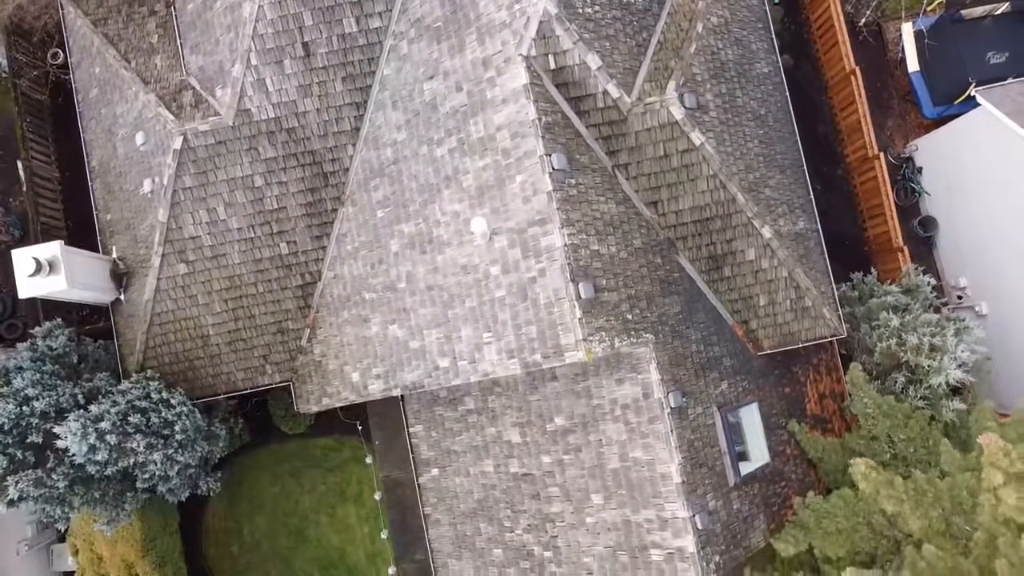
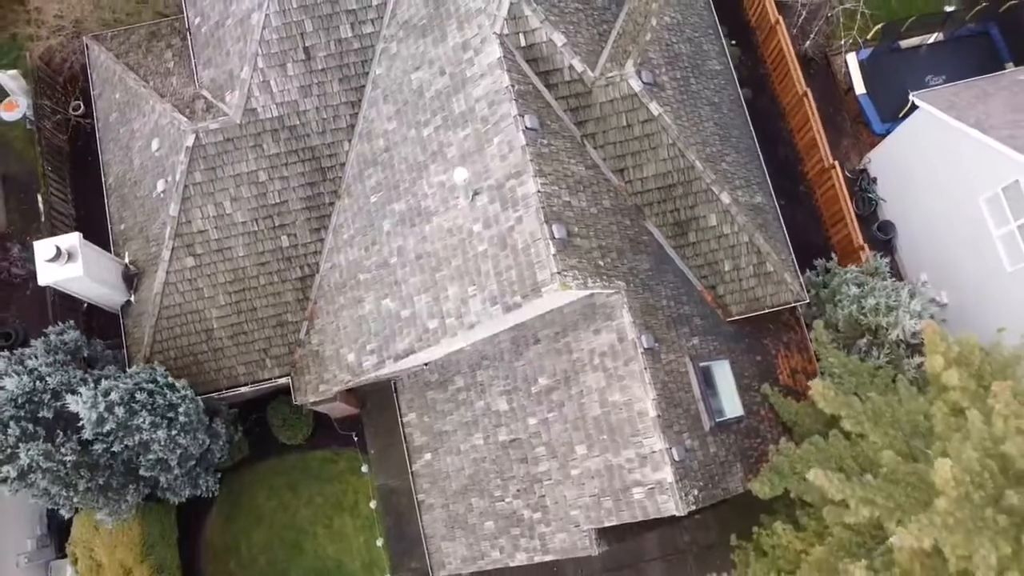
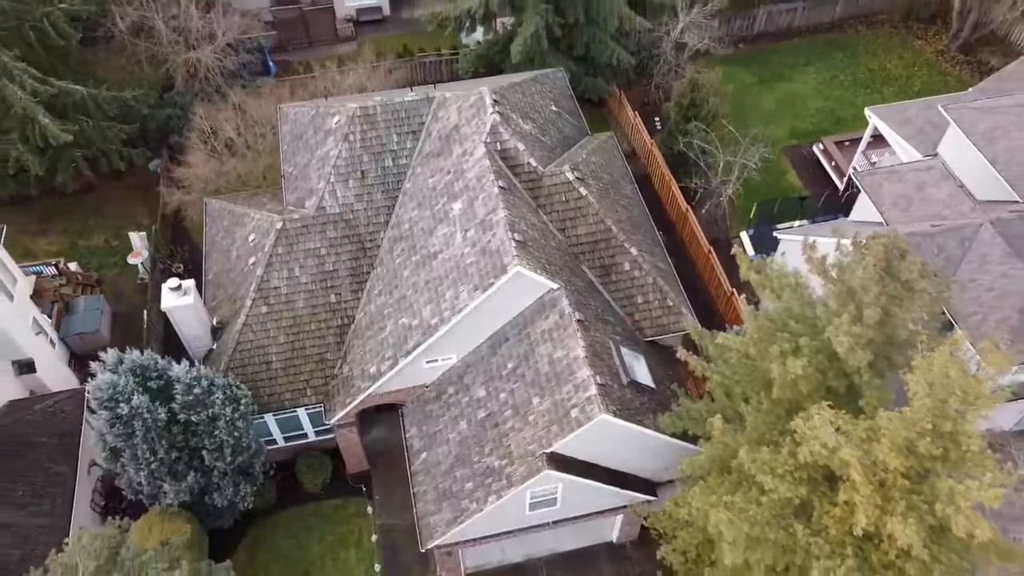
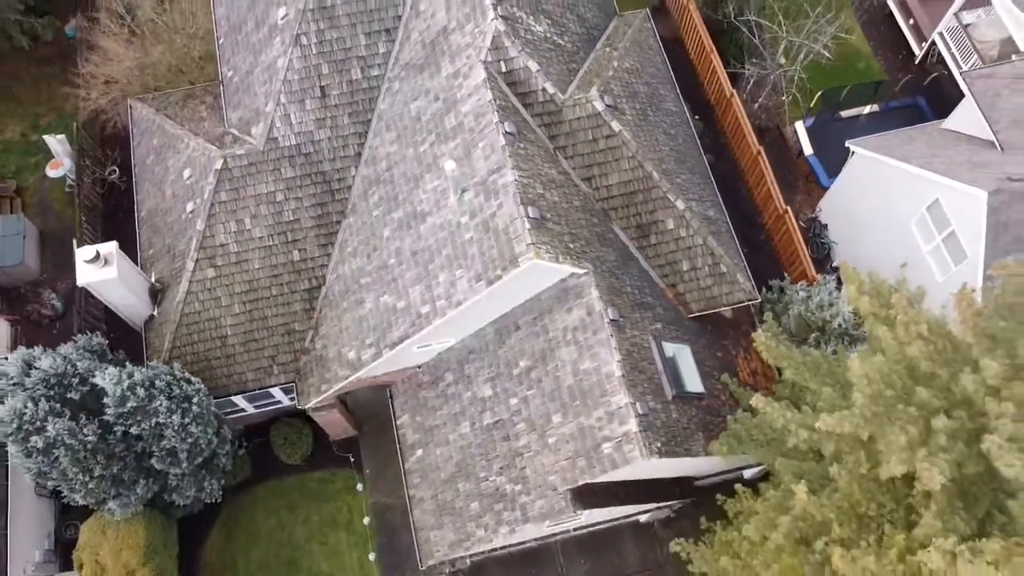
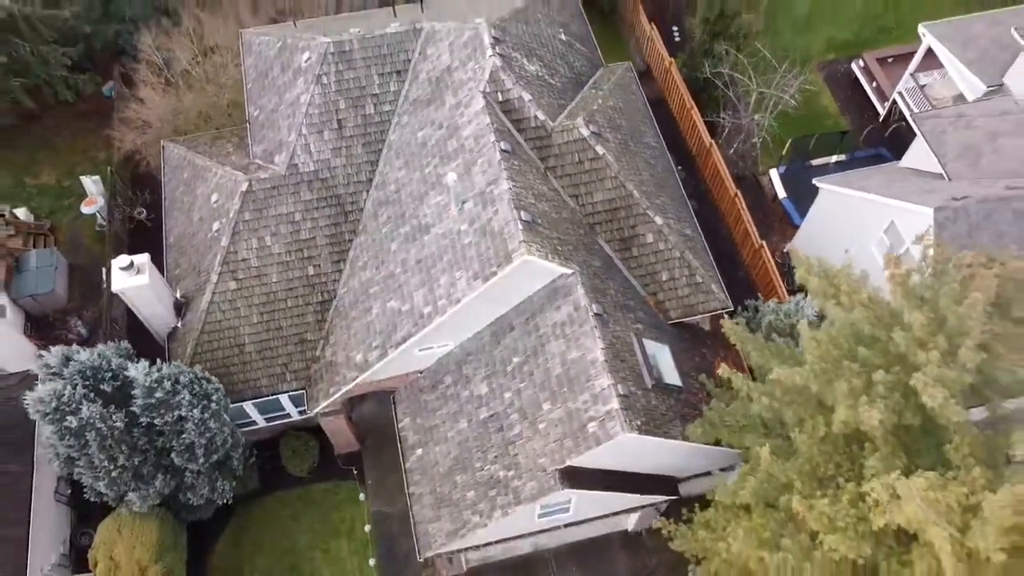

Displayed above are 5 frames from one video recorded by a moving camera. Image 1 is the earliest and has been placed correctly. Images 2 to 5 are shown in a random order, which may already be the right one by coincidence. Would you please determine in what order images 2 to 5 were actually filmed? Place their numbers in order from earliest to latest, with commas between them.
2, 4, 5, 3
